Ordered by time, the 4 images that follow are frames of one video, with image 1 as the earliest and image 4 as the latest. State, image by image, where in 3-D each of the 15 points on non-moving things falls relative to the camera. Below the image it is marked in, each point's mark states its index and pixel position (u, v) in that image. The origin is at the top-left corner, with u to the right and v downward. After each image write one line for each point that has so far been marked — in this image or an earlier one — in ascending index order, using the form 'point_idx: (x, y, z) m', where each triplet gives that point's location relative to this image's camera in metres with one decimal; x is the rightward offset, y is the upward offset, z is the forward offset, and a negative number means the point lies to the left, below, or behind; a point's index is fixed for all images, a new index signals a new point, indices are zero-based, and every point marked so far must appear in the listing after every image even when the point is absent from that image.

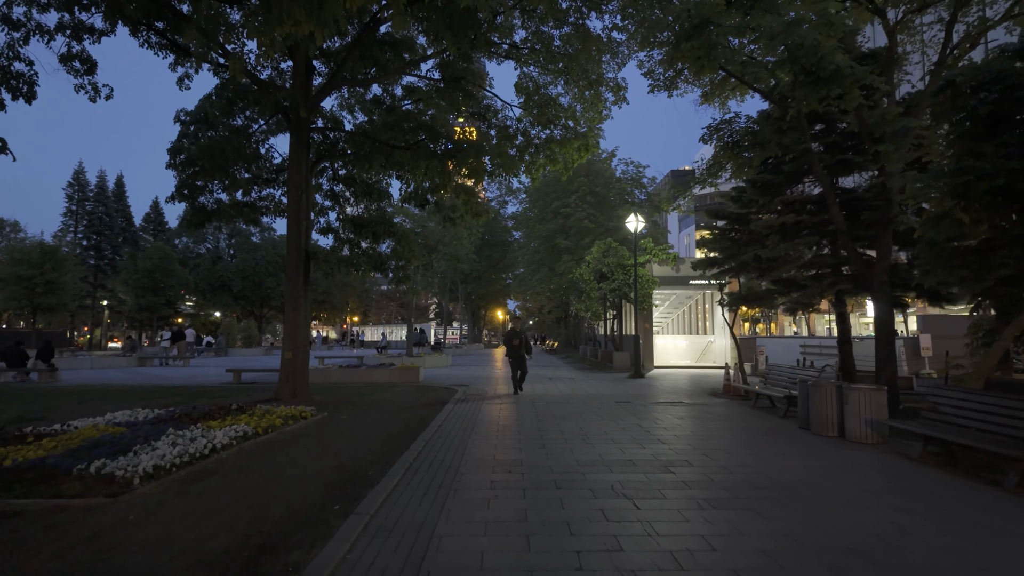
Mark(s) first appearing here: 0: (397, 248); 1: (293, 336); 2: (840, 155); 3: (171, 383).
0: (-3.5, +1.2, +17.9) m
1: (-4.6, -1.0, +12.2) m
2: (+6.8, +2.7, +12.1) m
3: (-10.6, -3.0, +18.1) m
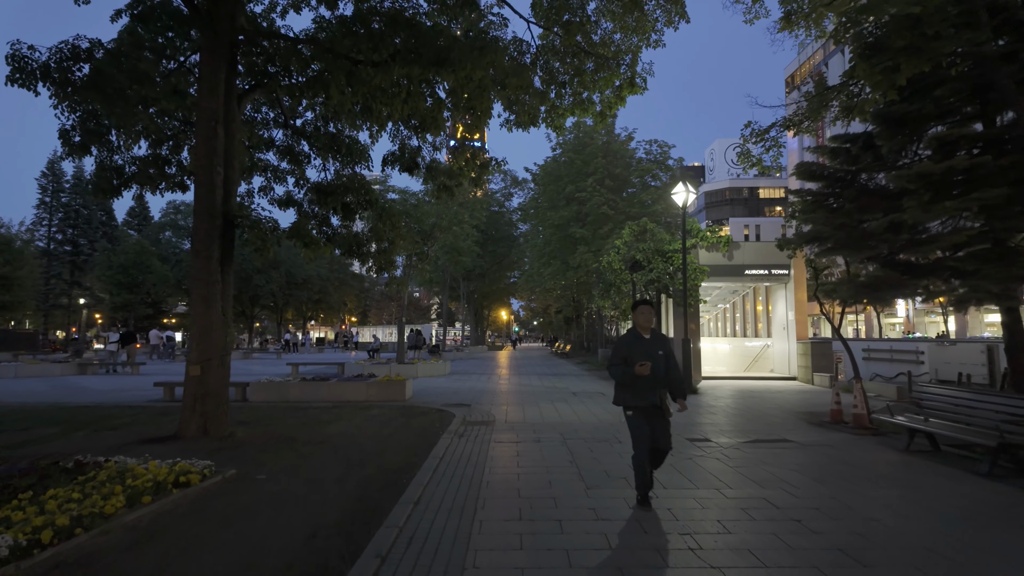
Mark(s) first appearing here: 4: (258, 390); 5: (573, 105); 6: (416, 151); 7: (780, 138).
0: (-3.2, +1.4, +13.7) m
1: (-4.3, -0.7, +8.1) m
2: (+7.1, +3.0, +7.9) m
3: (-10.3, -2.7, +14.0) m
4: (-5.9, -2.3, +13.4) m
5: (+1.3, +3.8, +12.2) m
6: (-2.3, +3.3, +13.8) m
7: (+5.0, +2.8, +10.9) m
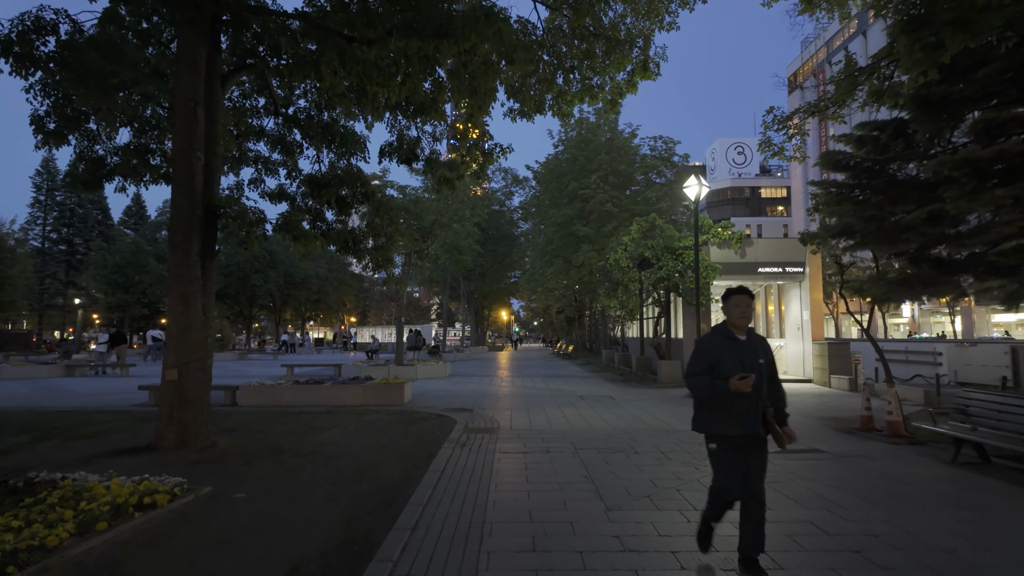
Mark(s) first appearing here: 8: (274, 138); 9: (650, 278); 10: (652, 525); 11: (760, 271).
0: (-3.1, +1.5, +13.0) m
1: (-4.2, -0.7, +7.4) m
2: (+7.2, +3.1, +7.2) m
3: (-10.2, -2.6, +13.3) m
4: (-5.8, -2.3, +12.7) m
5: (+1.4, +3.9, +11.5) m
6: (-2.2, +3.3, +13.1) m
7: (+5.1, +2.8, +10.2) m
8: (-5.0, +3.2, +12.3) m
9: (+3.9, +0.3, +16.3) m
10: (+1.2, -2.0, +5.0) m
11: (+7.2, +0.5, +16.8) m
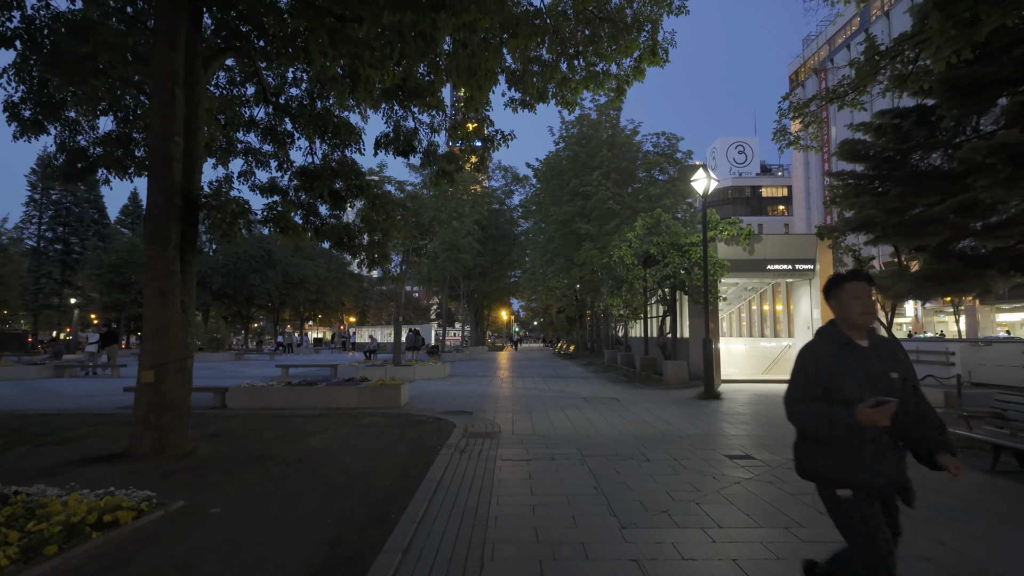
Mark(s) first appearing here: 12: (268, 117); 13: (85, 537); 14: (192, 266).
0: (-3.1, +1.5, +12.5) m
1: (-4.2, -0.6, +6.8) m
2: (+7.2, +3.1, +6.7) m
3: (-10.1, -2.6, +12.8) m
4: (-5.8, -2.2, +12.2) m
5: (+1.4, +3.9, +11.0) m
6: (-2.2, +3.4, +12.6) m
7: (+5.2, +2.9, +9.7) m
8: (-5.0, +3.2, +11.7) m
9: (+3.9, +0.3, +15.8) m
10: (+1.2, -1.9, +4.4) m
11: (+7.2, +0.6, +16.3) m
12: (-4.9, +3.4, +11.6) m
13: (-3.1, -1.8, +4.3) m
14: (-4.0, +0.3, +7.4) m
